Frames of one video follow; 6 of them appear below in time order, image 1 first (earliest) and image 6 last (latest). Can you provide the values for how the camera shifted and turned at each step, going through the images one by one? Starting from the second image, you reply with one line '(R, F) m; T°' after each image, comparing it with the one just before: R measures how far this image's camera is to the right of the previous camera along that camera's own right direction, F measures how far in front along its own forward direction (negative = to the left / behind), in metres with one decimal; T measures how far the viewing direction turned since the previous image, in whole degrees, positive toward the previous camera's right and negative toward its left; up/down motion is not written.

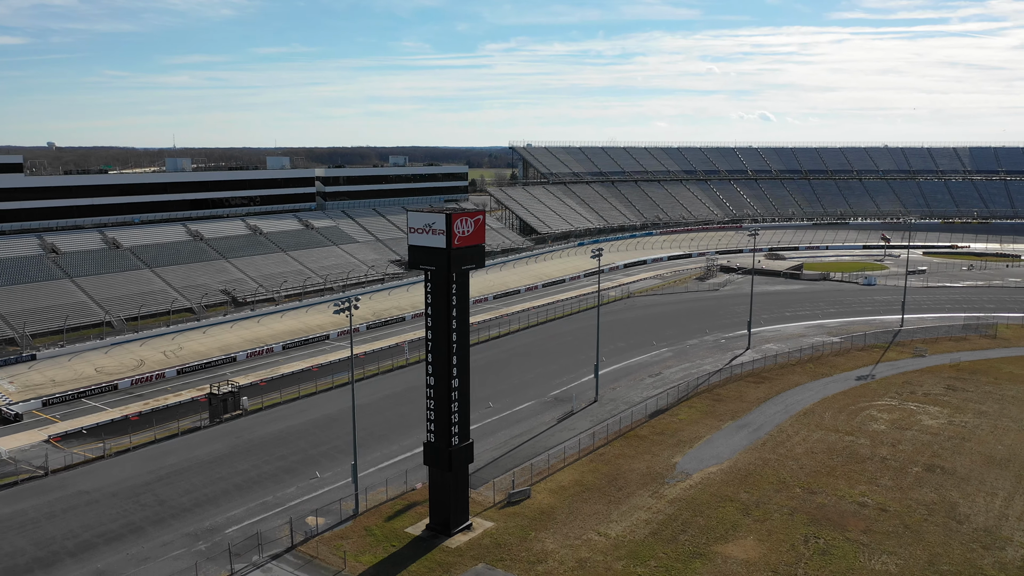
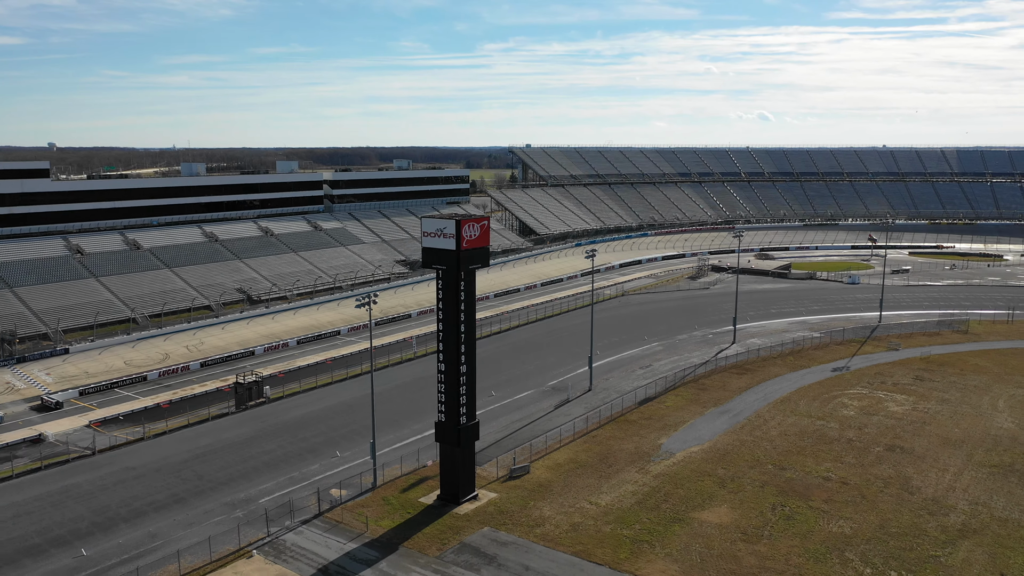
(-0.1, -3.3) m; 0°
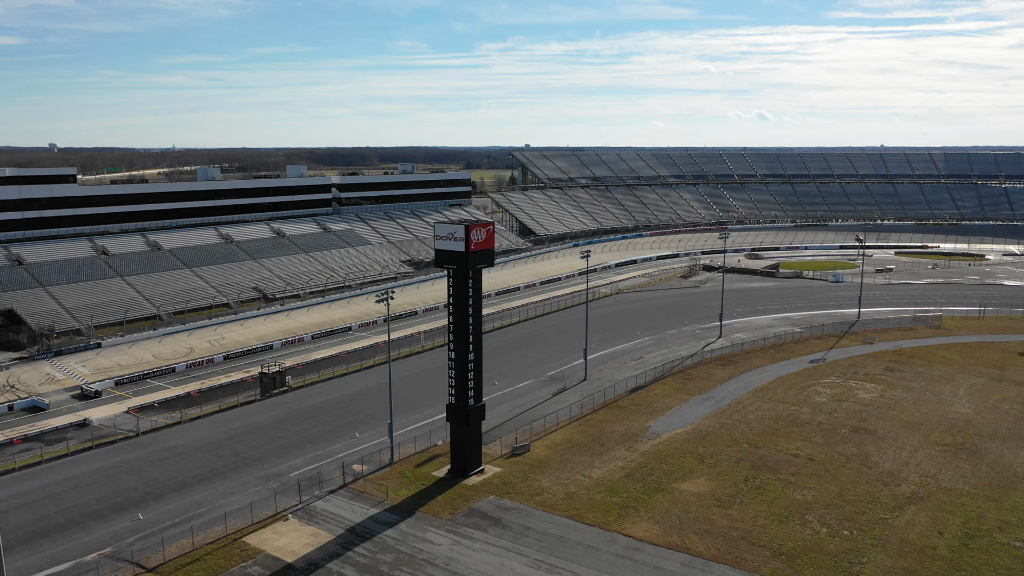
(-0.2, -3.7) m; 0°
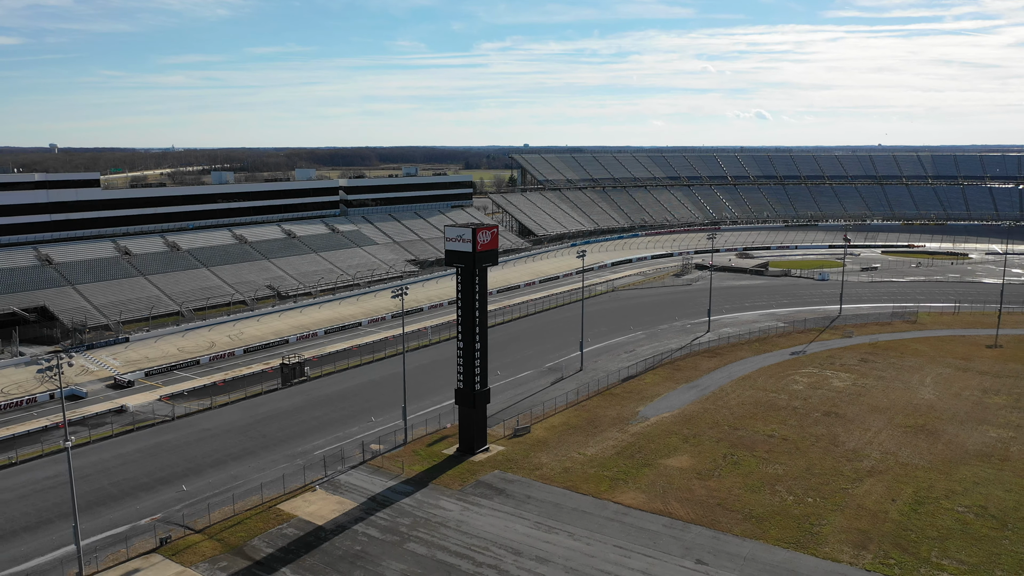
(-0.2, -3.6) m; 0°
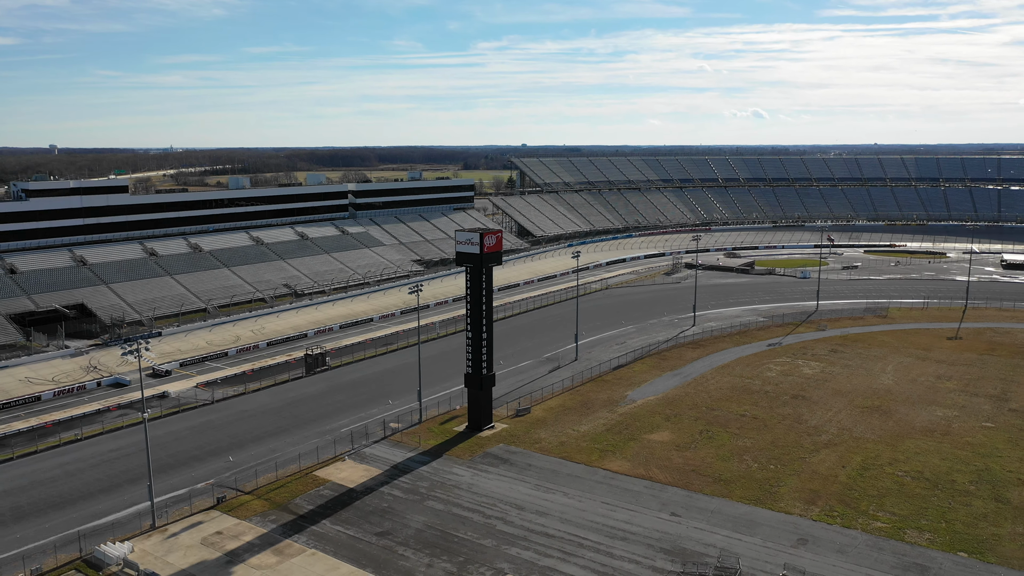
(-0.3, -5.1) m; 0°
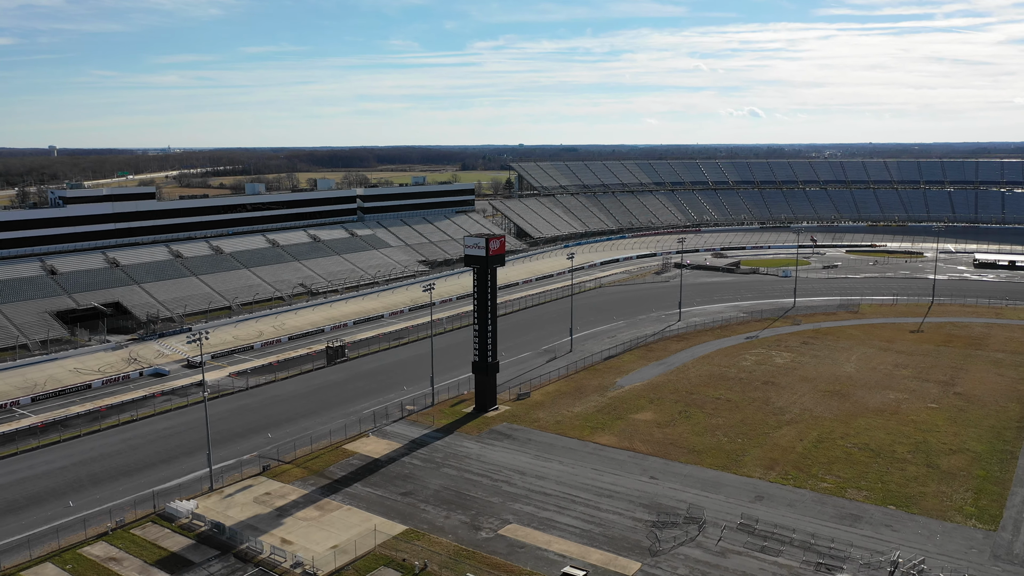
(-0.3, -5.7) m; 0°
